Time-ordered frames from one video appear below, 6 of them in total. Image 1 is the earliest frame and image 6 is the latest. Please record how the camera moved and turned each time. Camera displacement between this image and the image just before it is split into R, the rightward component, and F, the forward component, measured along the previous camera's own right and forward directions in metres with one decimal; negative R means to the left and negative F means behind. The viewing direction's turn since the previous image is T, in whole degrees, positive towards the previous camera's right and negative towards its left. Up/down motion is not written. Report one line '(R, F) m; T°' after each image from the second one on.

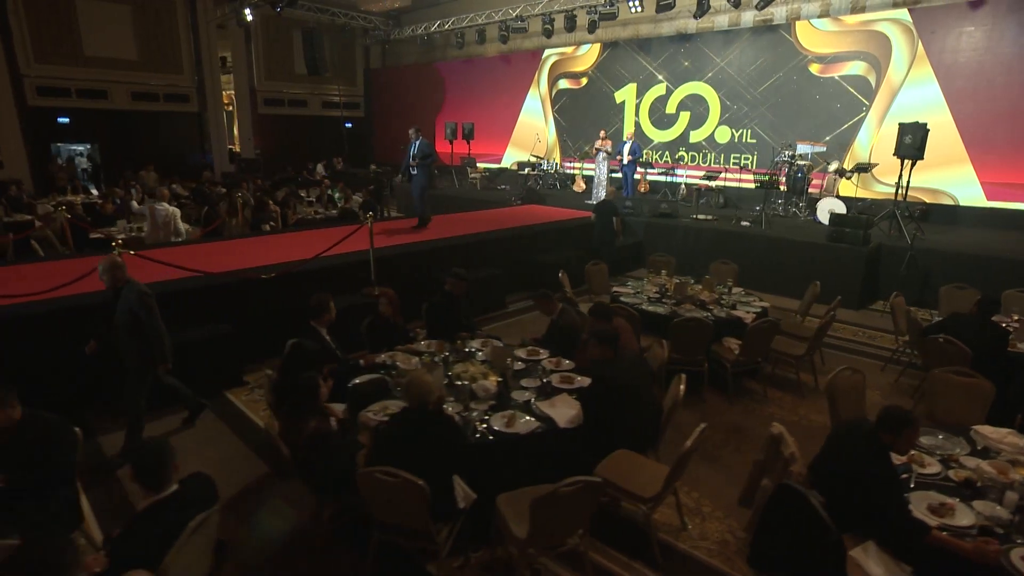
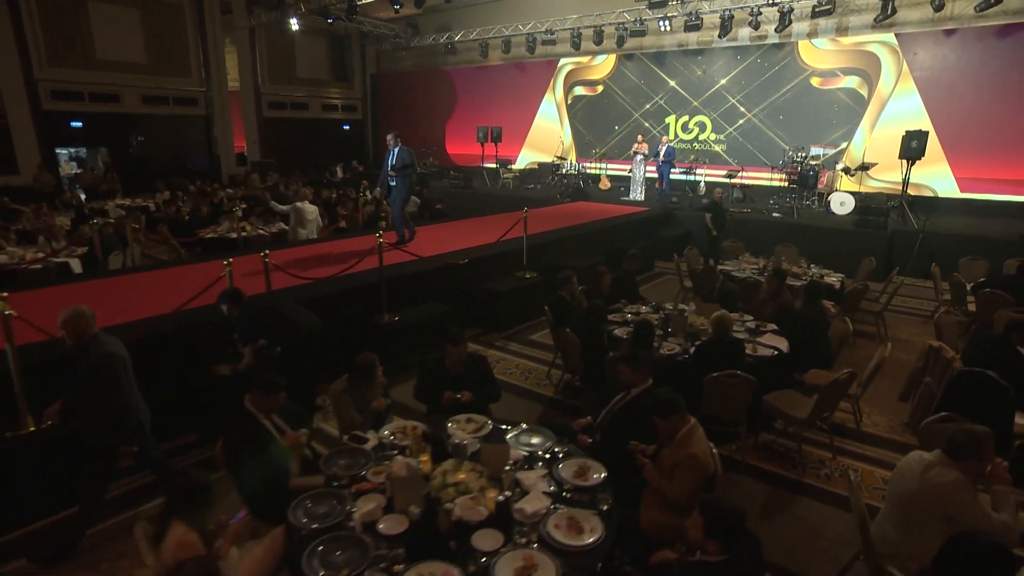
(-2.6, -1.3) m; +5°
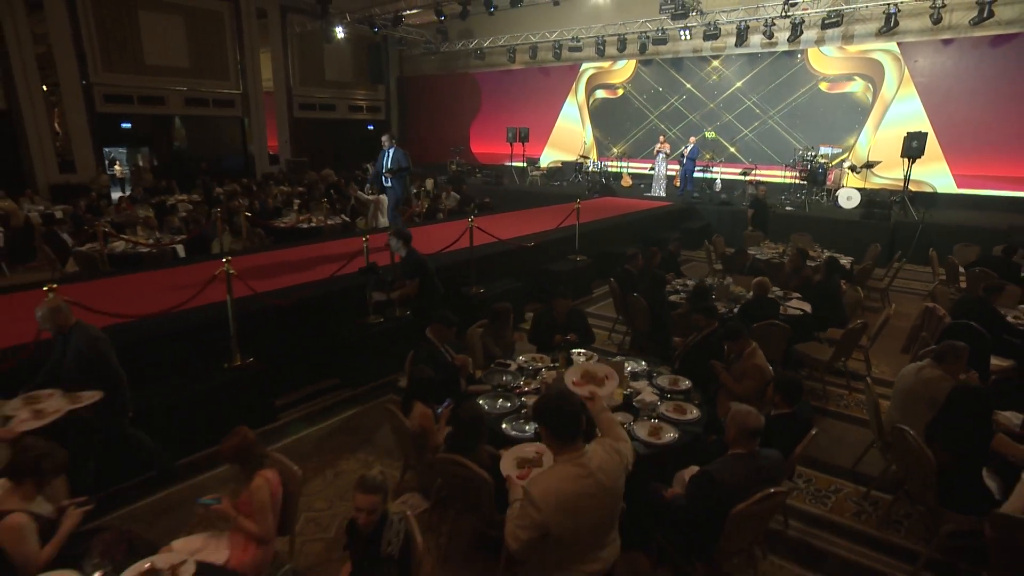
(-0.9, -1.2) m; 0°
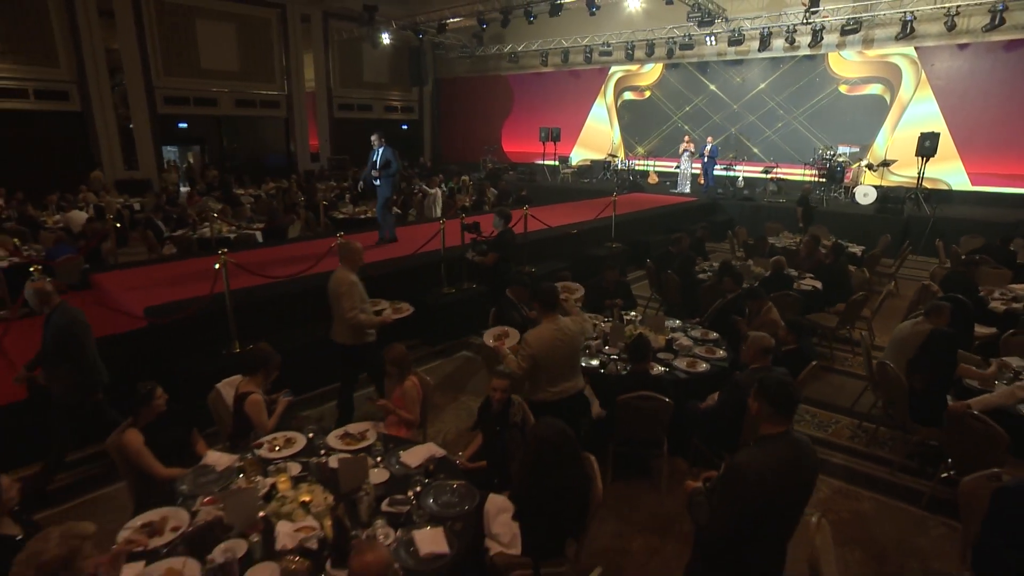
(-0.4, -1.1) m; -2°
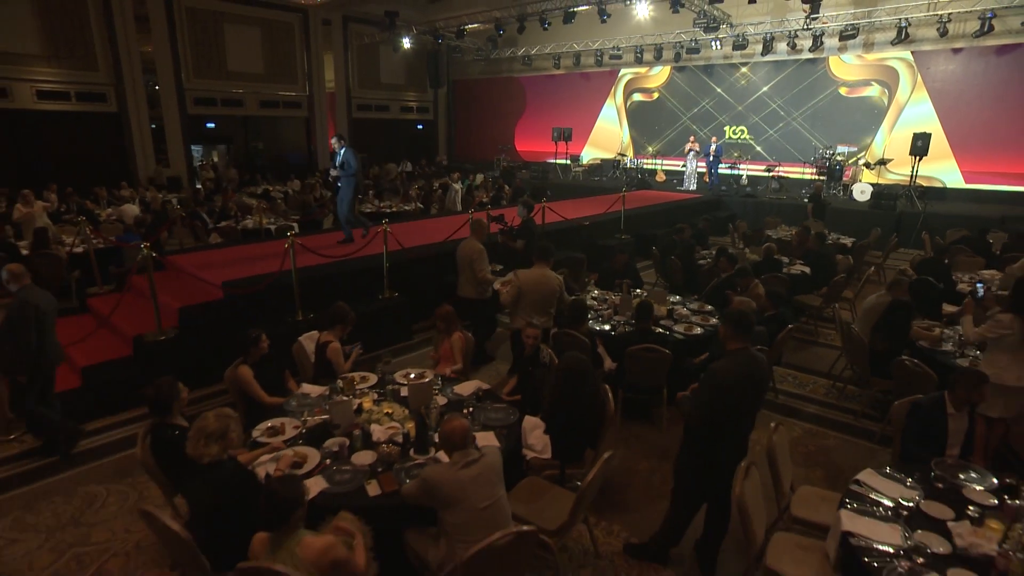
(-0.2, -0.9) m; -1°
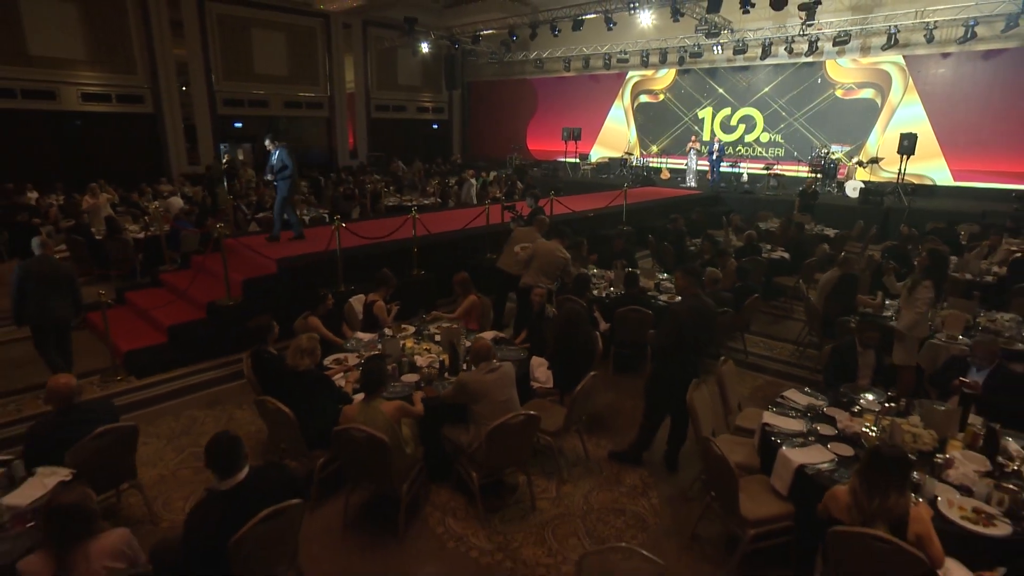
(0.0, -1.1) m; -1°
